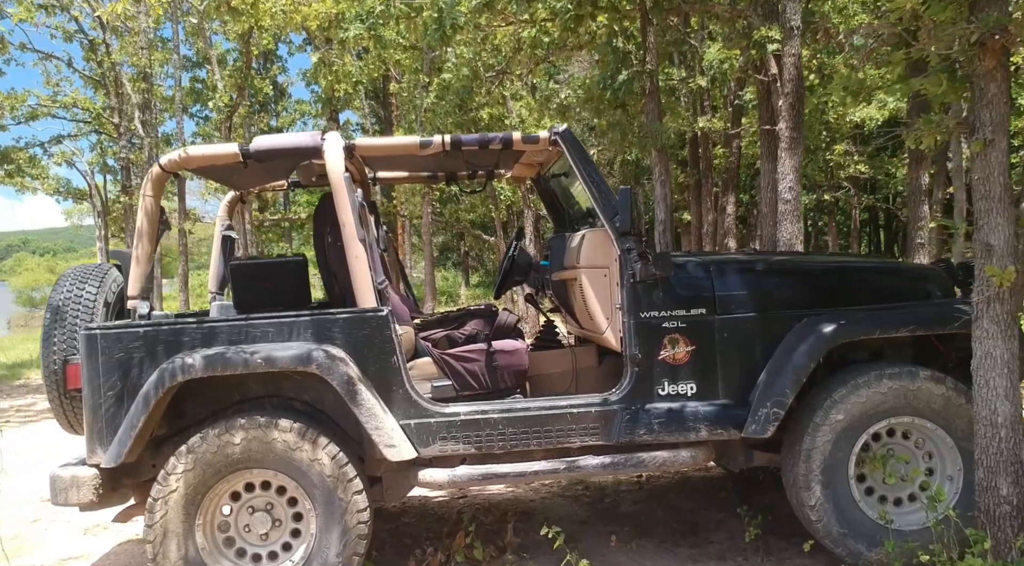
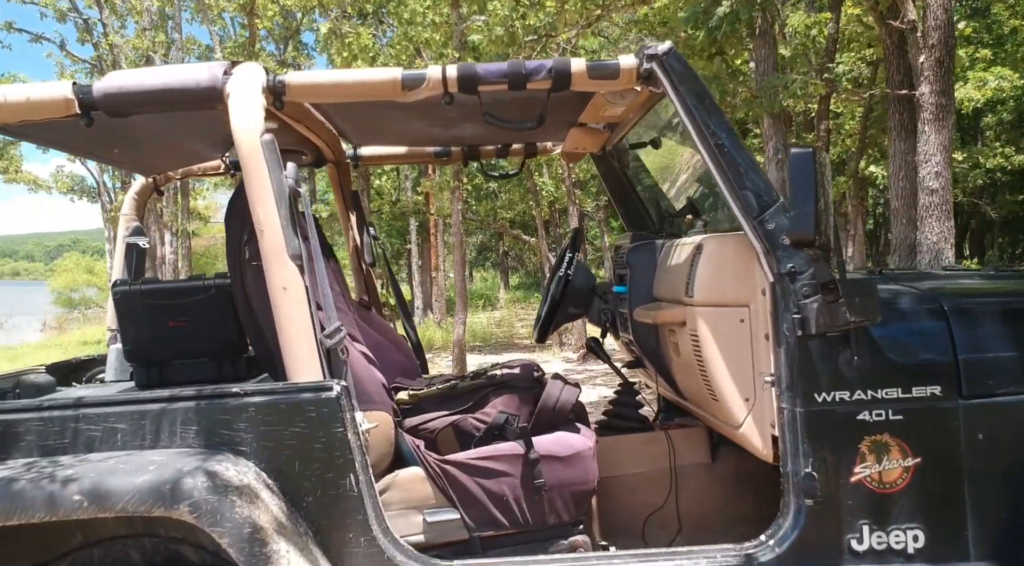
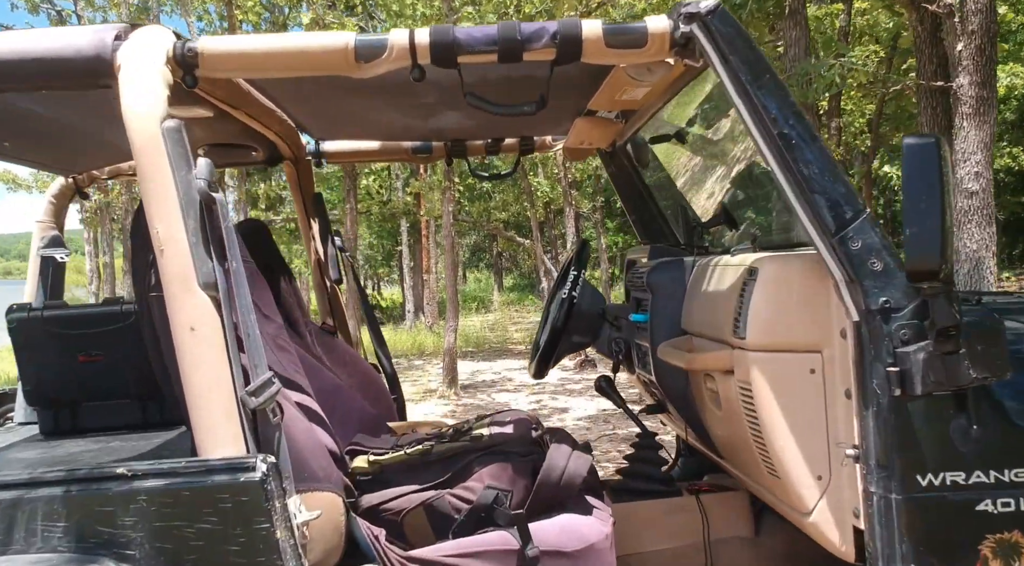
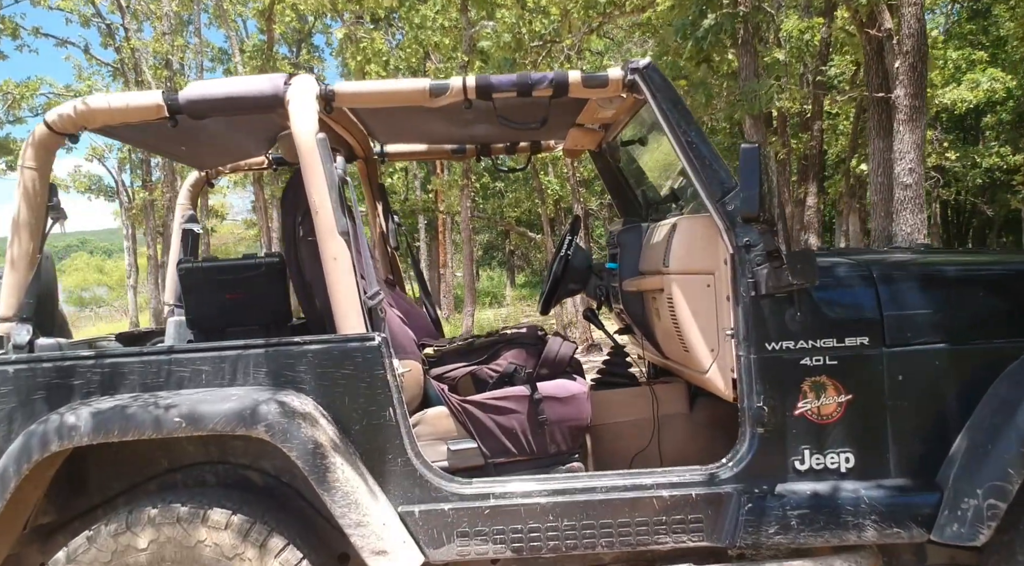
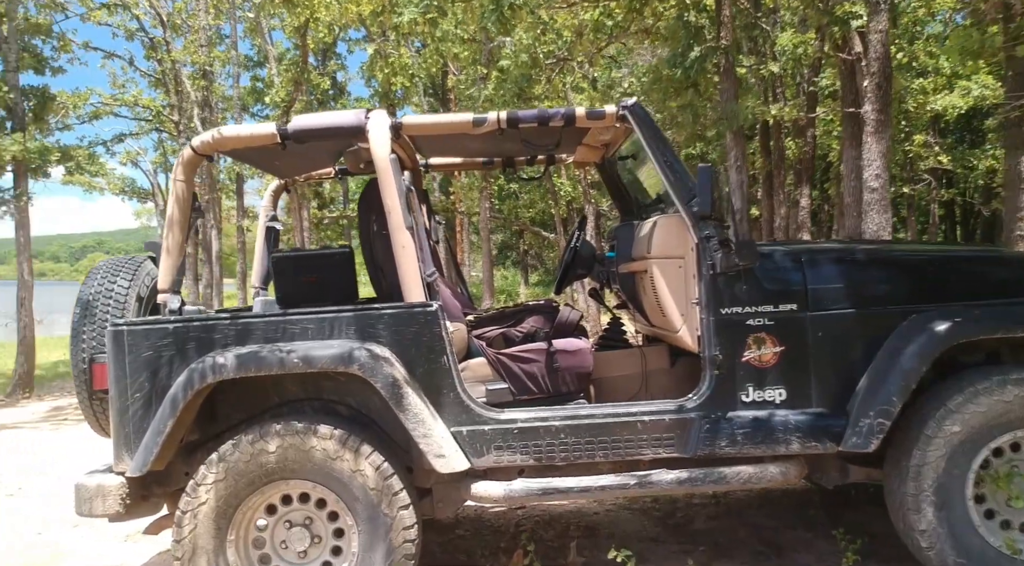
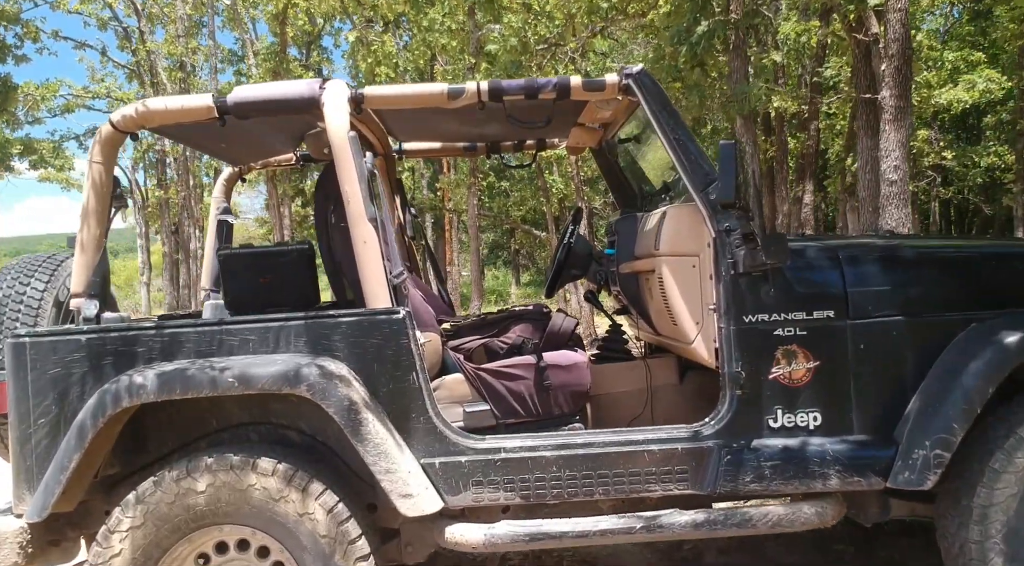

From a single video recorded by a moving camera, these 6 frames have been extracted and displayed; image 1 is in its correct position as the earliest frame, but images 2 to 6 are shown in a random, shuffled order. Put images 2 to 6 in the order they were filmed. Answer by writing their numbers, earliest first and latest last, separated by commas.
5, 6, 4, 2, 3
